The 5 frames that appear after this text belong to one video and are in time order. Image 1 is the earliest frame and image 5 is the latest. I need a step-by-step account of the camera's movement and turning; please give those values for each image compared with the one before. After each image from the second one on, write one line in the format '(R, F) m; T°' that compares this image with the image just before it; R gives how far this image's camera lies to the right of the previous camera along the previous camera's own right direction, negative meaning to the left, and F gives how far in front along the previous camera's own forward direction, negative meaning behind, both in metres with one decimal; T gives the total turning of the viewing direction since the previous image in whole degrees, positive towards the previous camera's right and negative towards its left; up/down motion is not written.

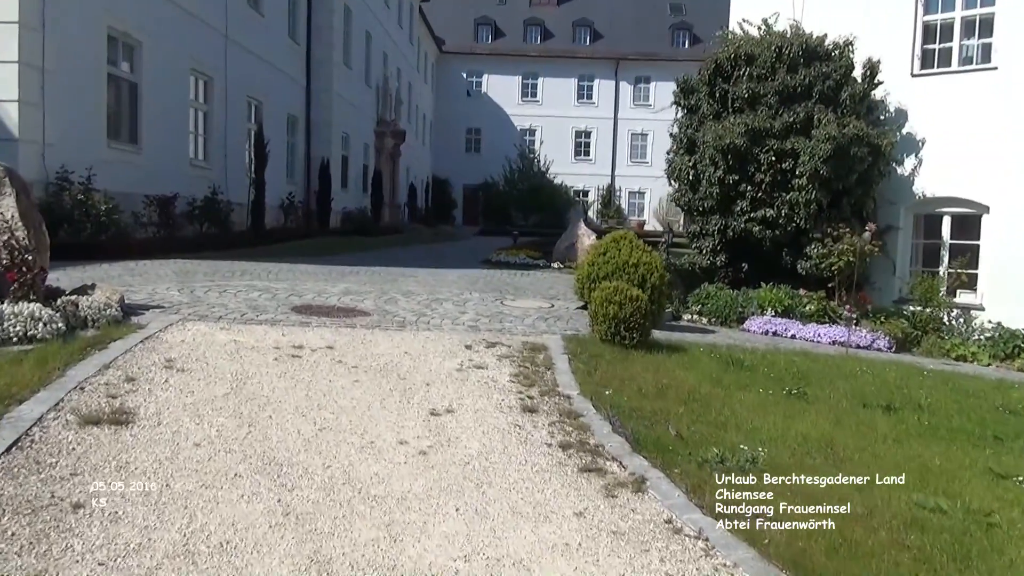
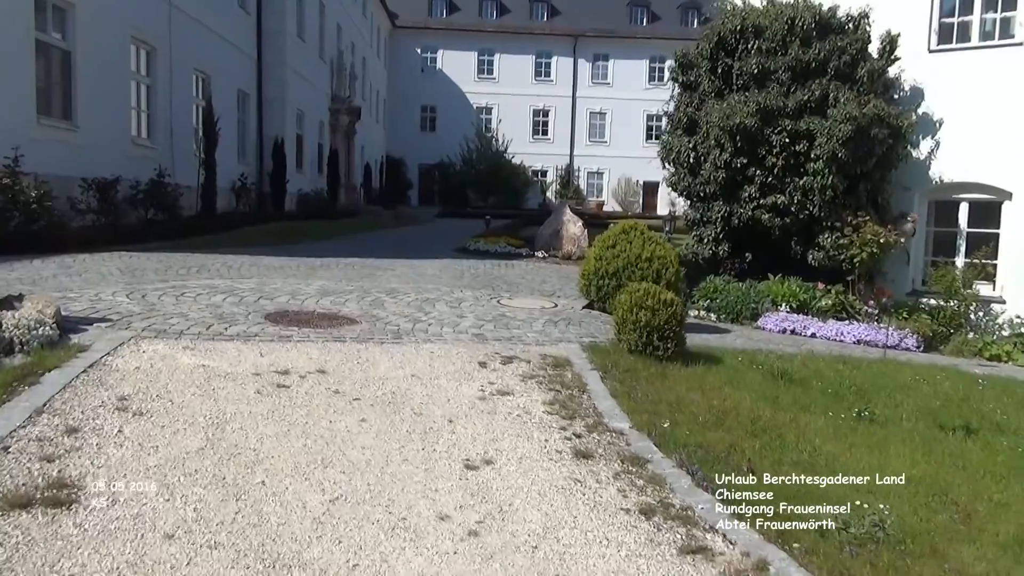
(-0.6, +1.2) m; +4°
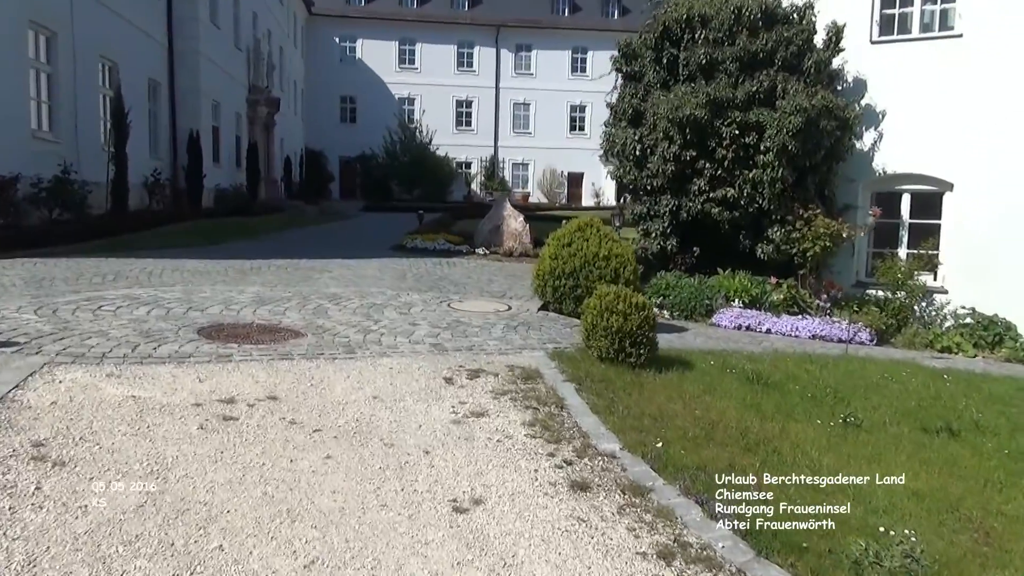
(-0.3, +0.5) m; +6°
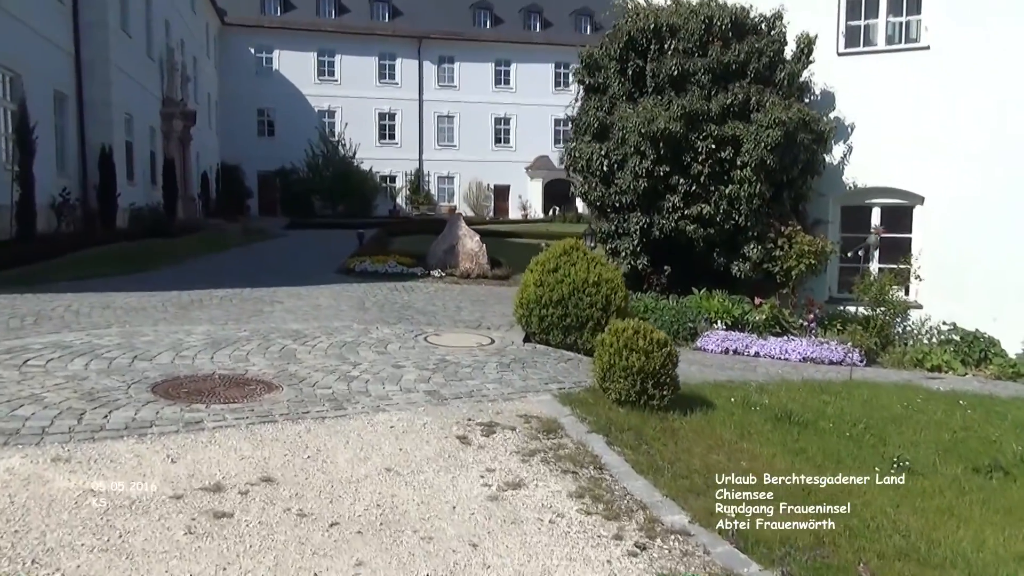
(-0.6, +0.8) m; +6°
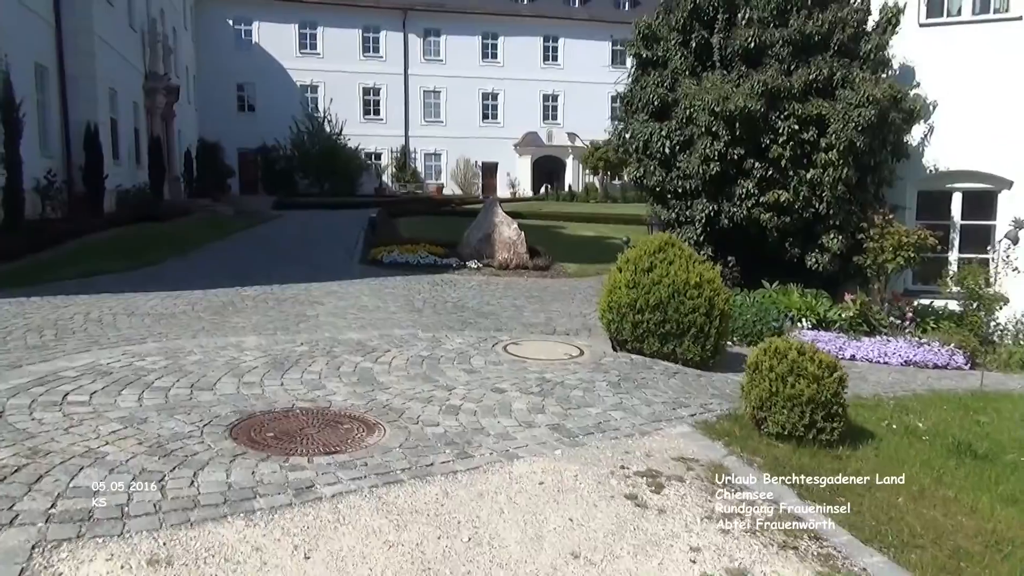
(-1.1, +1.0) m; +2°
